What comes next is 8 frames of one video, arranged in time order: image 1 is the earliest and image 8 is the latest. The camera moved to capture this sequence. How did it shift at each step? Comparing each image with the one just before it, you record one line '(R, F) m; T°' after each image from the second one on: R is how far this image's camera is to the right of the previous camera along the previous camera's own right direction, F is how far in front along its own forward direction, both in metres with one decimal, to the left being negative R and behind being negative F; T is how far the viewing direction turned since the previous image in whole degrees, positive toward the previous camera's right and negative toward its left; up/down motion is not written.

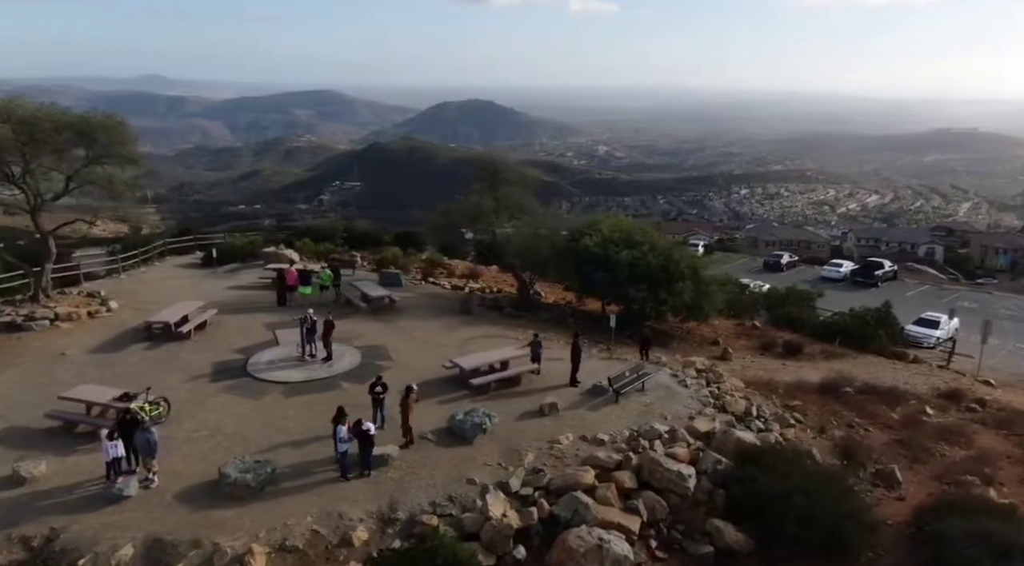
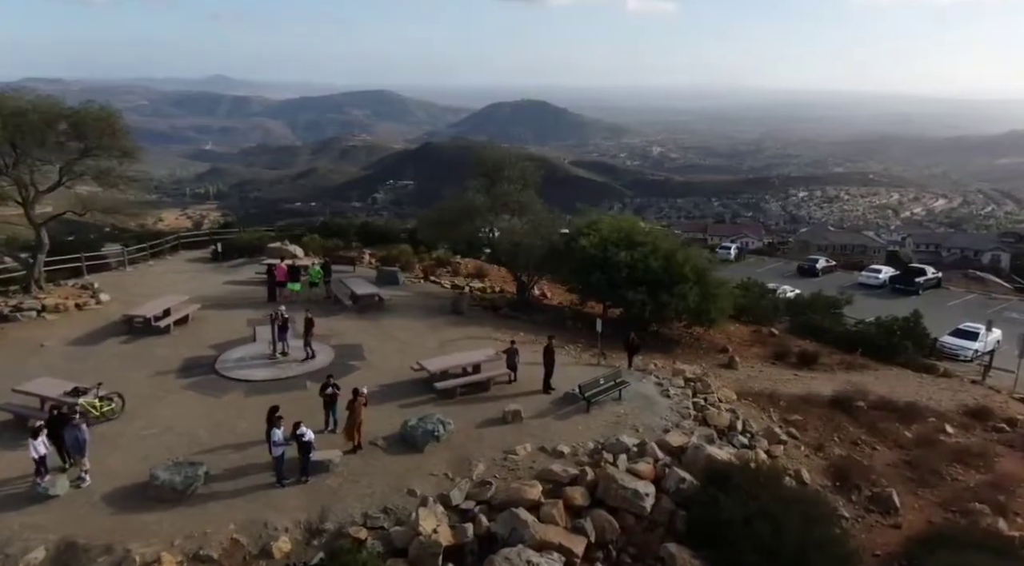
(+1.5, +0.8) m; -4°
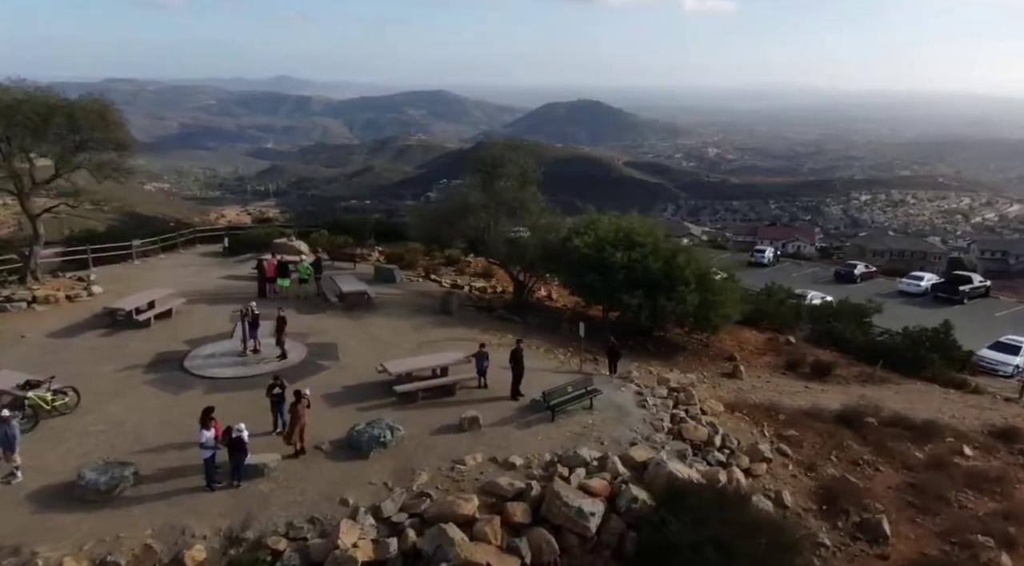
(+1.5, +0.7) m; -4°
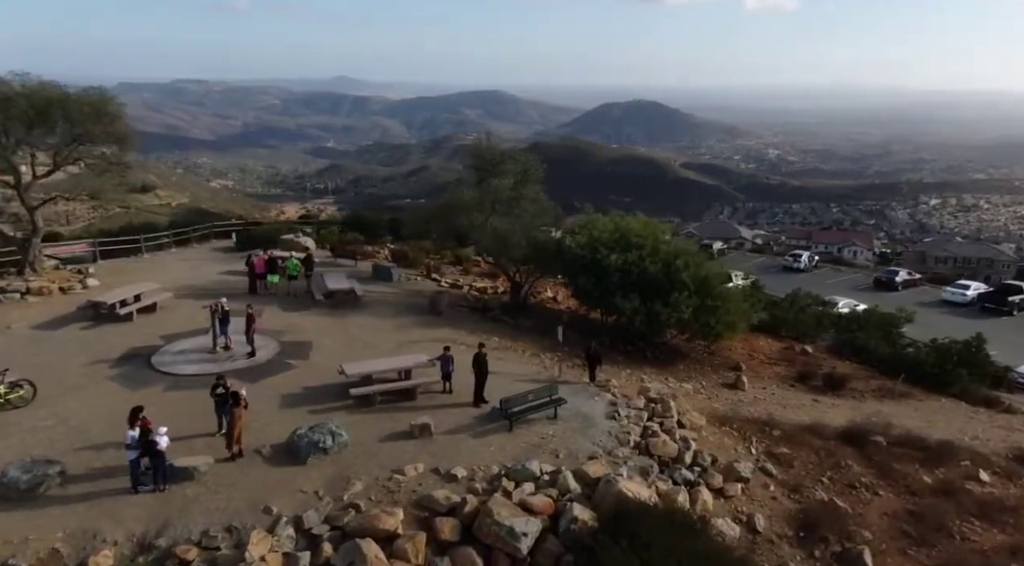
(+1.5, +0.7) m; -4°
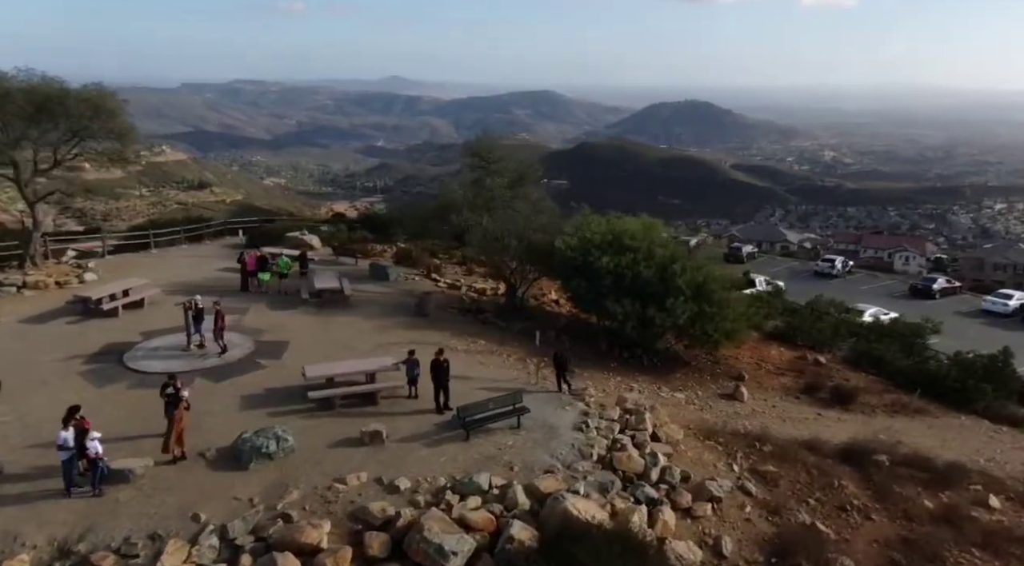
(+1.3, +0.6) m; -3°
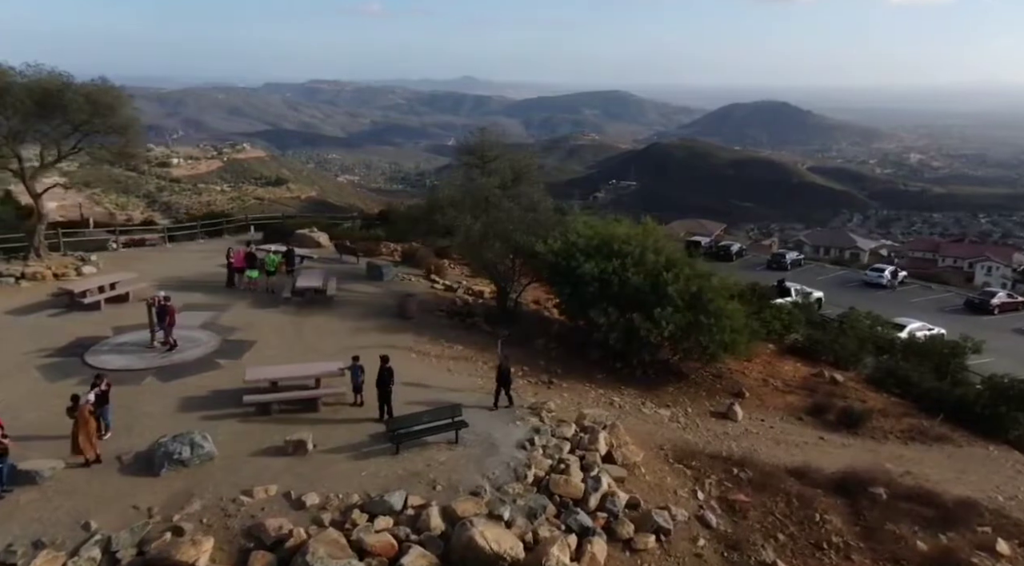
(+1.9, +0.8) m; -5°
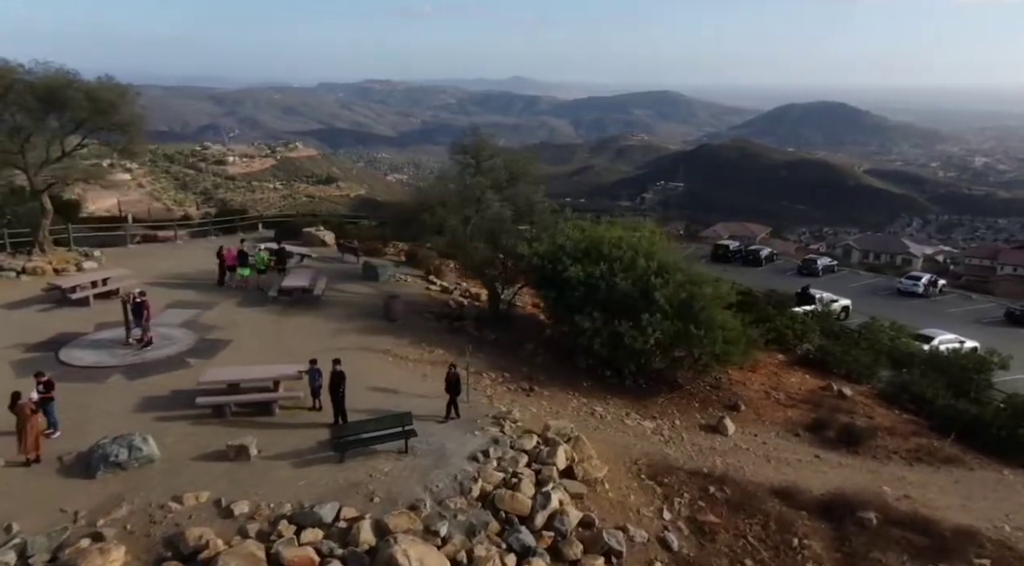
(+1.3, +0.5) m; -3°
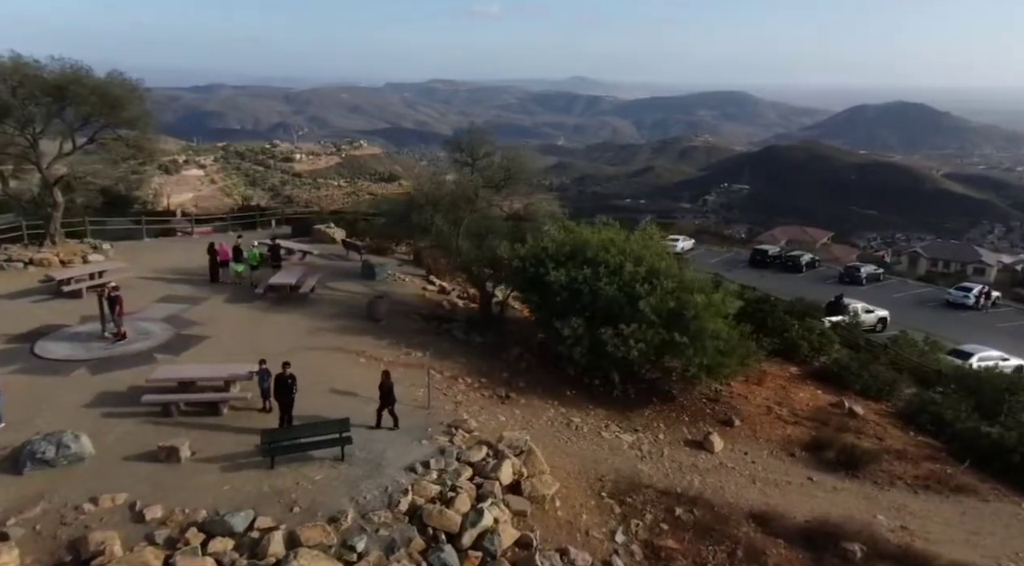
(+1.6, +0.6) m; -4°
